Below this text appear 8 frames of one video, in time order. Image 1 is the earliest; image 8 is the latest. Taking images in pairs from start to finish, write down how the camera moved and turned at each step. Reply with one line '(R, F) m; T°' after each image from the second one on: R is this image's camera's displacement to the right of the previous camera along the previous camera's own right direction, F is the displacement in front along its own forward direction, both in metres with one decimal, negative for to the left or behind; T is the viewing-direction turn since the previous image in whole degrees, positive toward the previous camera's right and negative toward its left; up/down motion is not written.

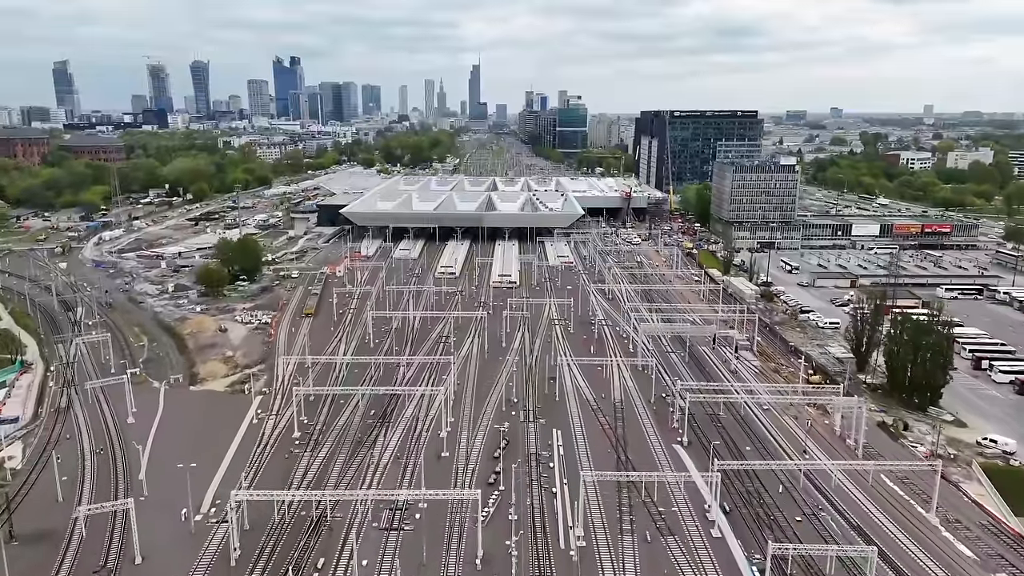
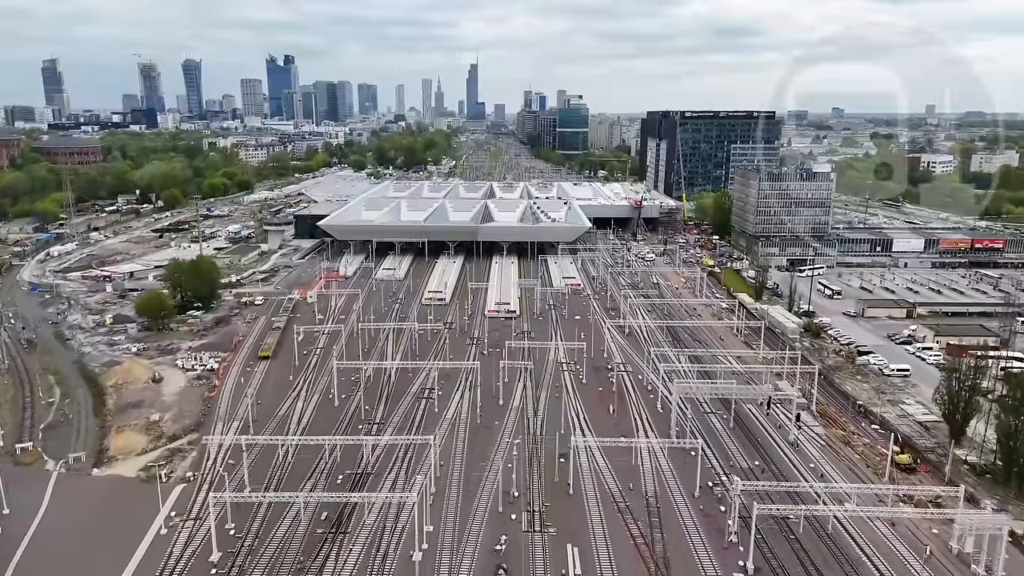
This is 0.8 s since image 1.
(0.0, +4.3) m; 0°
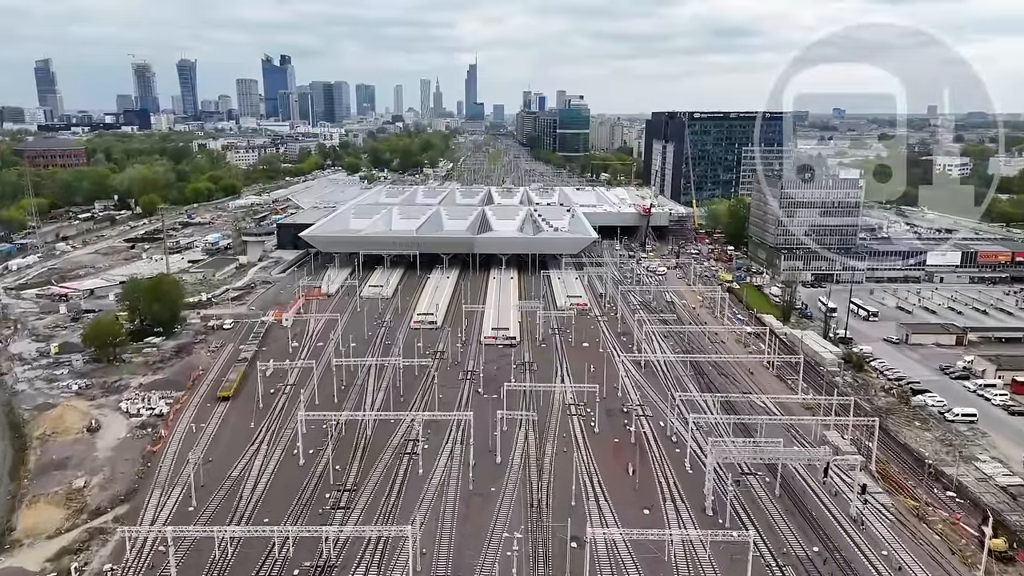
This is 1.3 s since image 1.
(0.0, +2.9) m; 0°
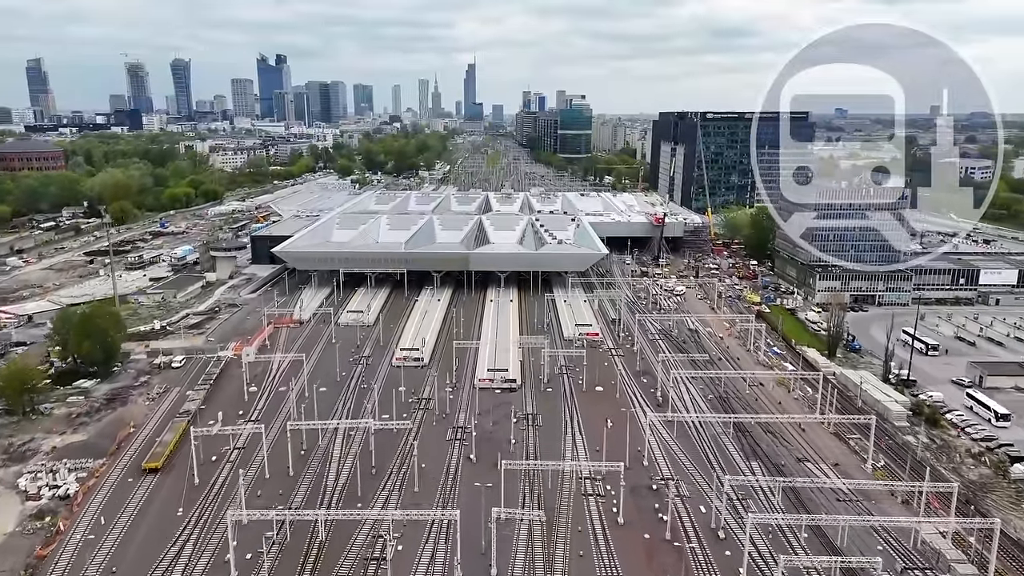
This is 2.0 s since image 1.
(0.0, +3.6) m; 0°
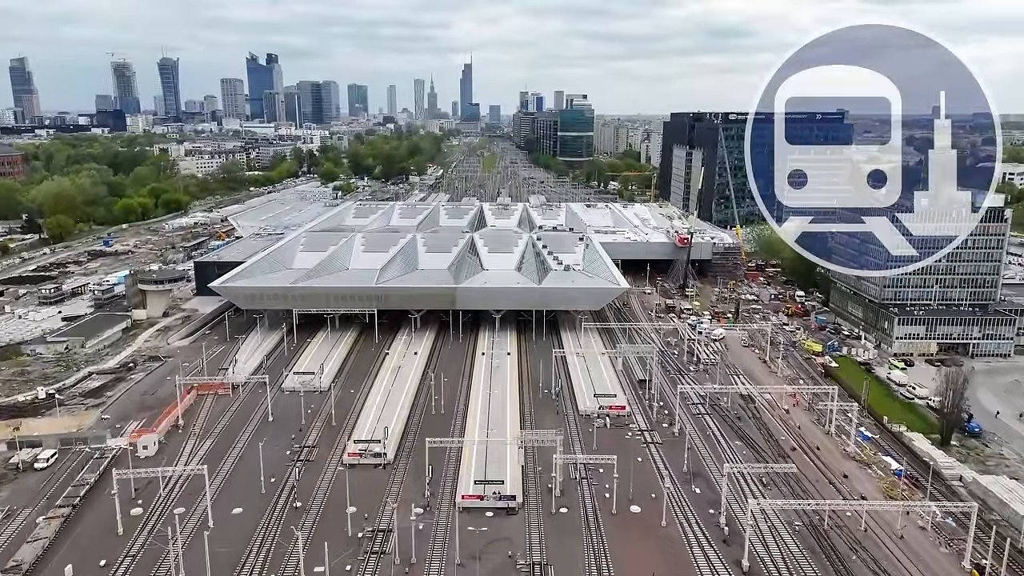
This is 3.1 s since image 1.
(0.0, +5.8) m; 0°
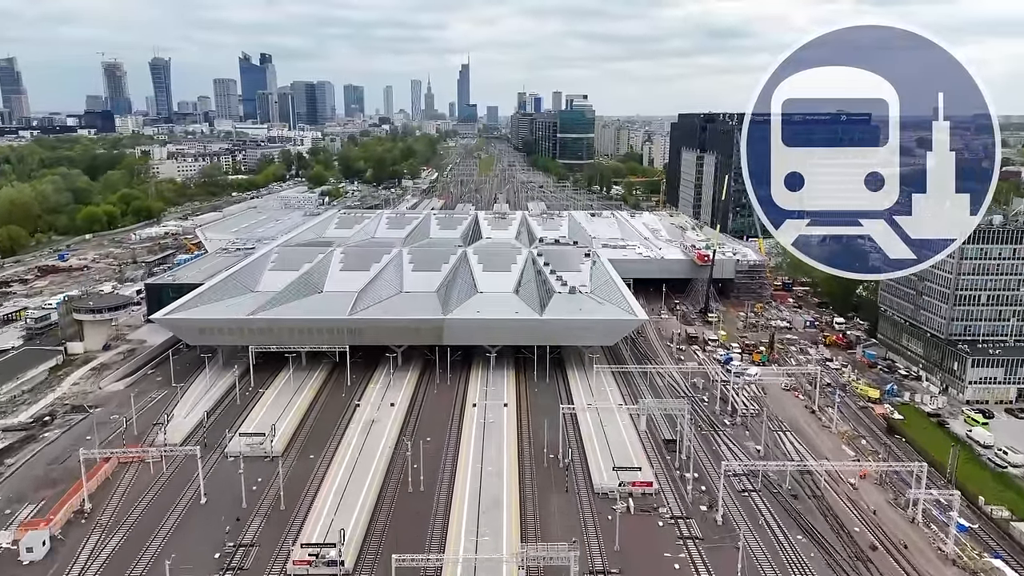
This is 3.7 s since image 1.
(0.0, +3.6) m; 0°
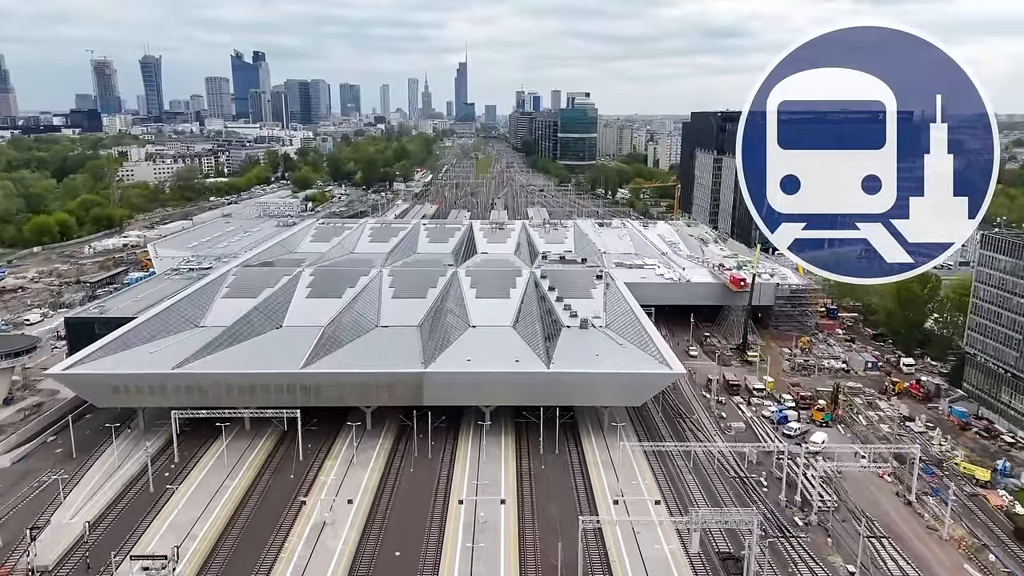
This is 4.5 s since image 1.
(0.0, +4.3) m; 0°
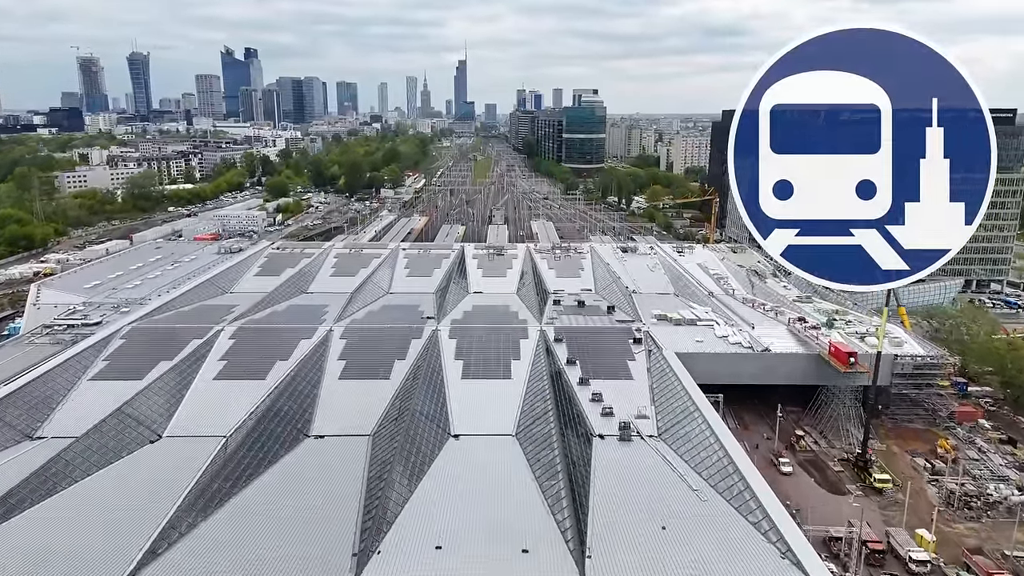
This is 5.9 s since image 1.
(0.0, +7.2) m; 0°
